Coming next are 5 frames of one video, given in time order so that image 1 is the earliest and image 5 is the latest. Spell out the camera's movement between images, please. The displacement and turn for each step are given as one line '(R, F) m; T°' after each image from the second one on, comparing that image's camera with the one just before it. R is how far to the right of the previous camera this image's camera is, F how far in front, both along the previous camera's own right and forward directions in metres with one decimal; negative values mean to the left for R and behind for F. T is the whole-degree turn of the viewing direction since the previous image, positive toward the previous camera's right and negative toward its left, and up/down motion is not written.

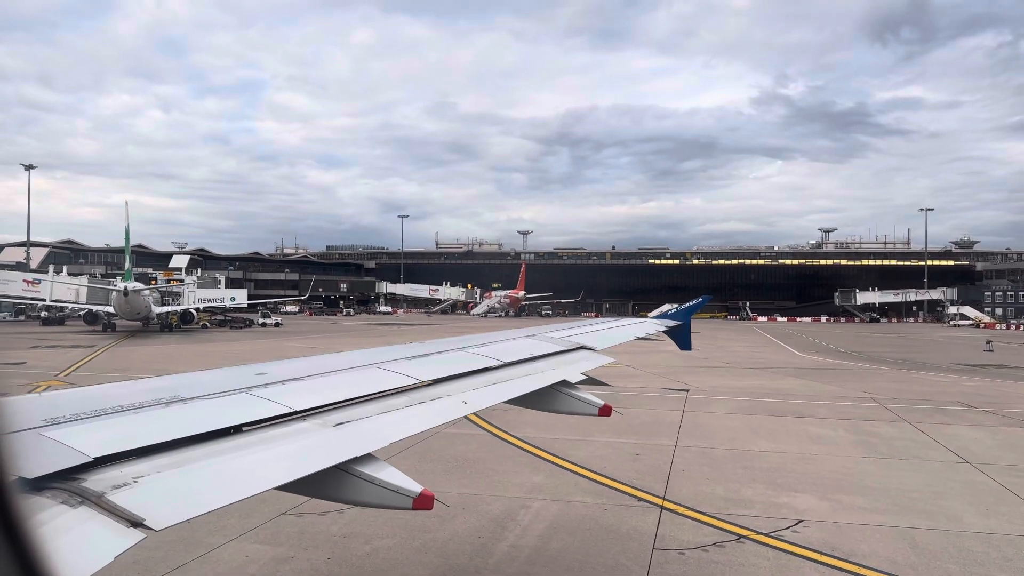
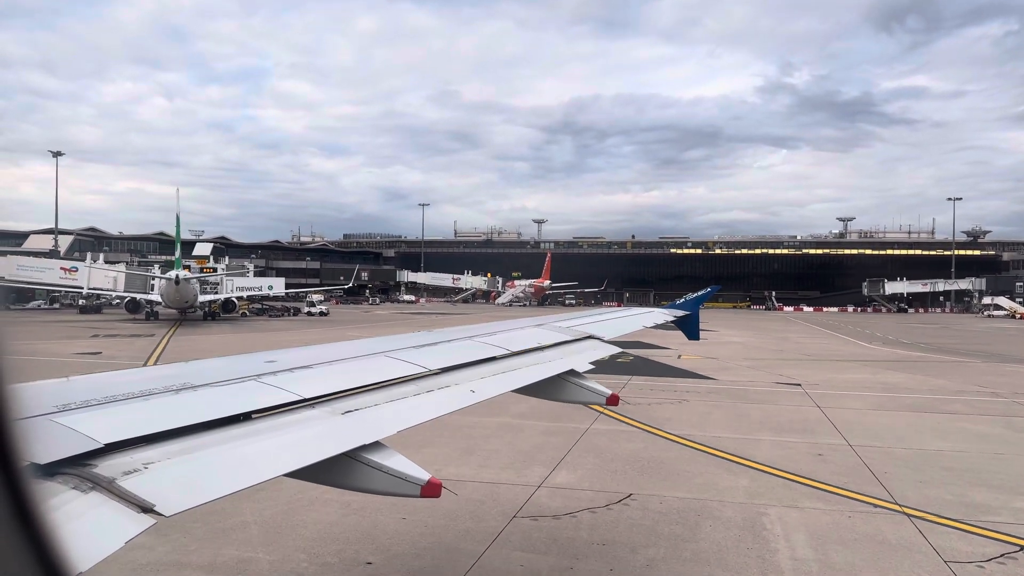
(-1.4, +0.3) m; 0°
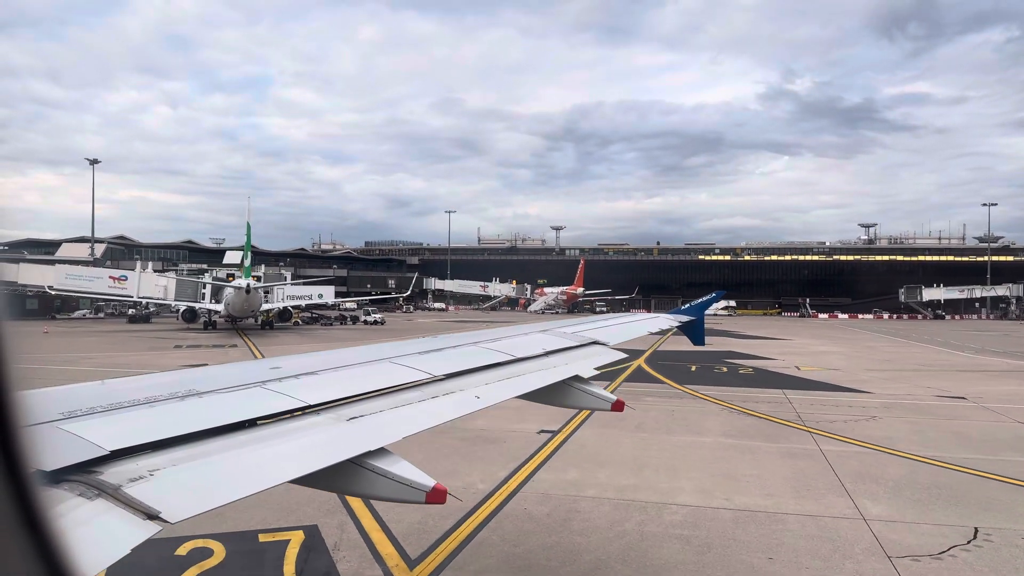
(-1.9, +0.3) m; 0°
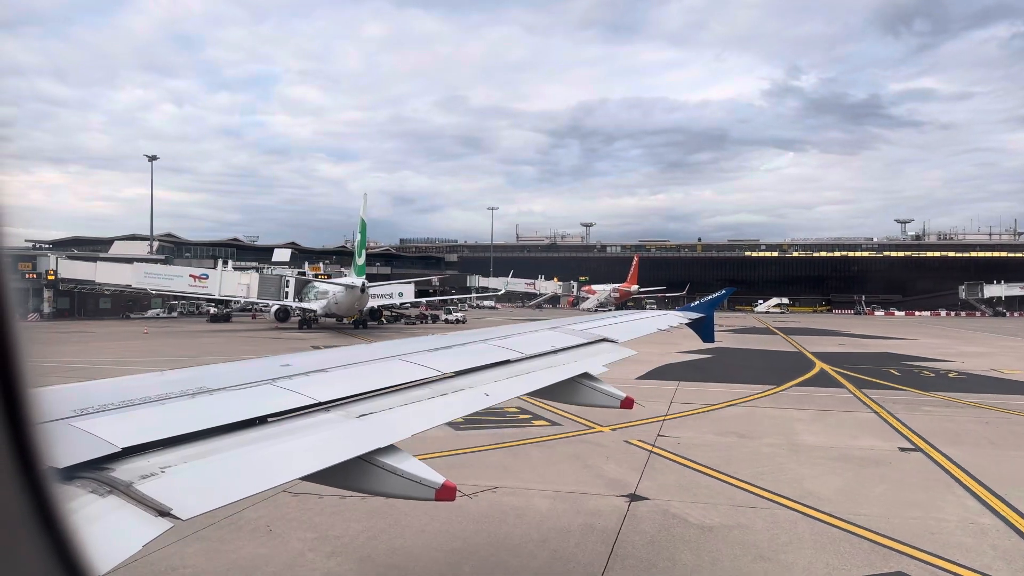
(-3.0, +0.5) m; 0°
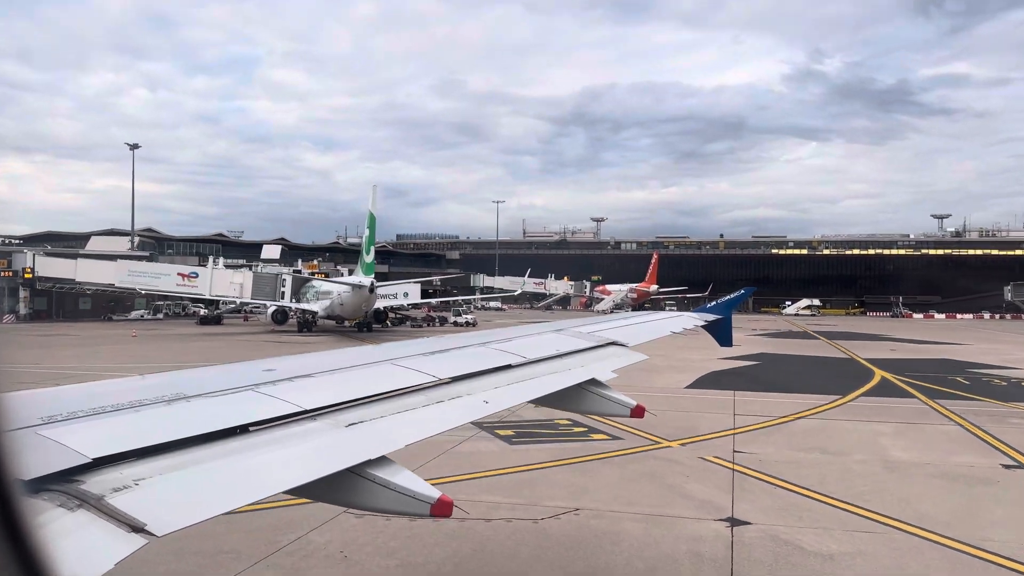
(+0.3, +1.2) m; -2°
